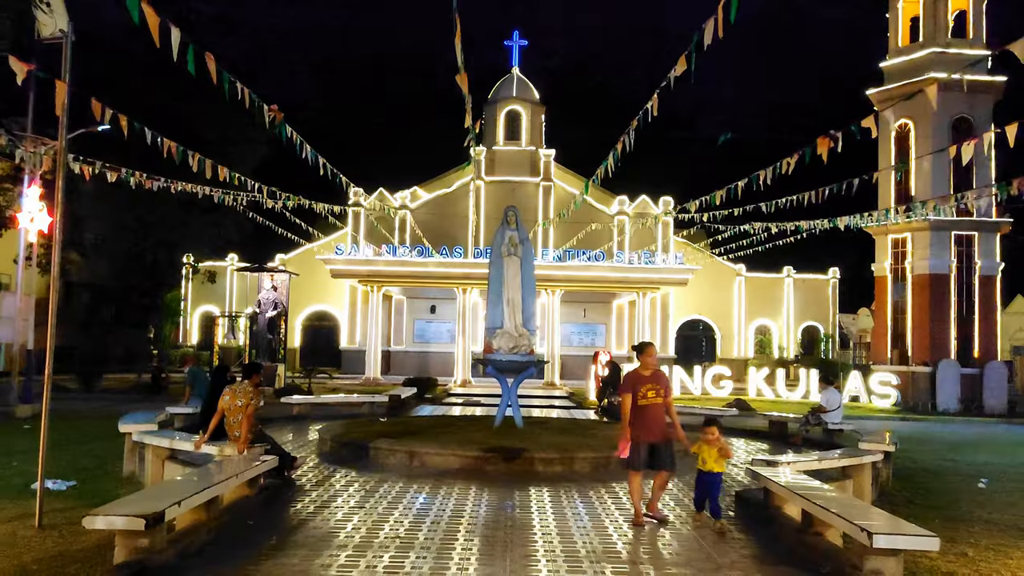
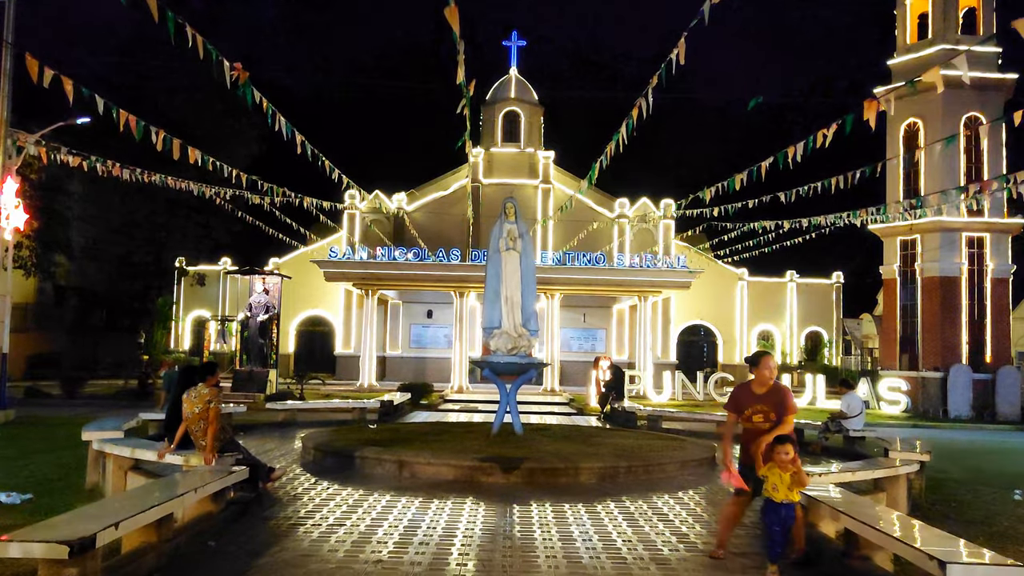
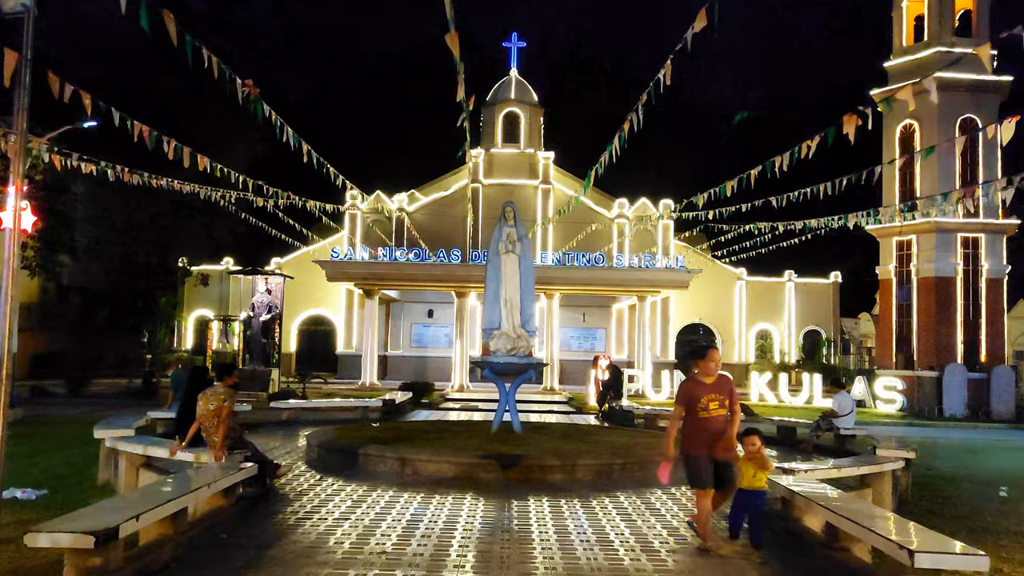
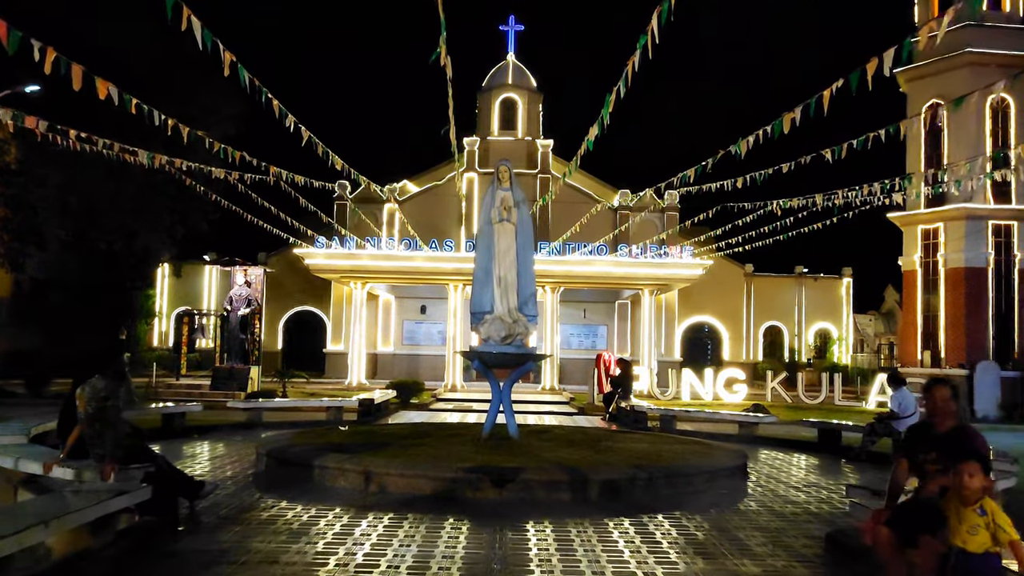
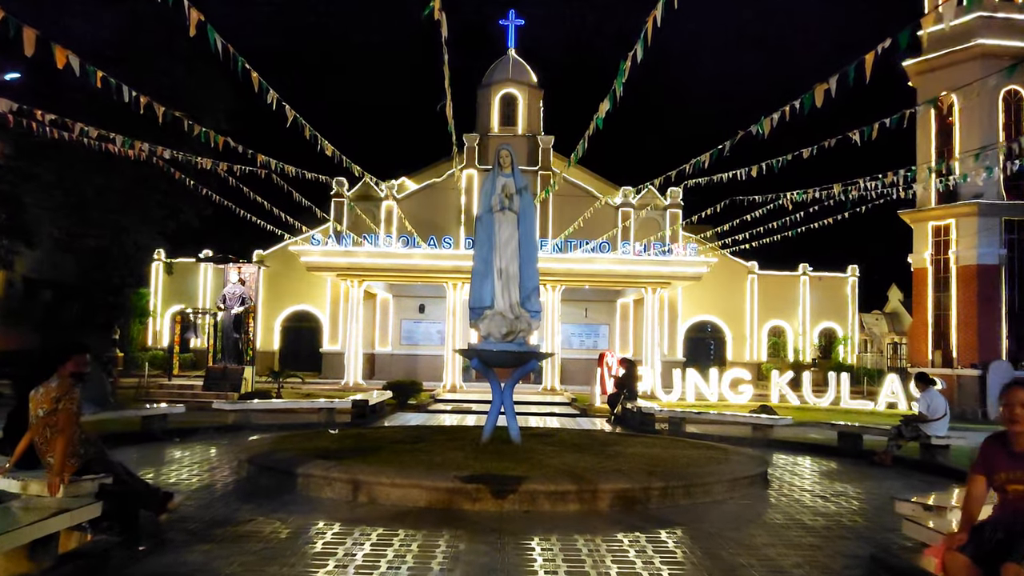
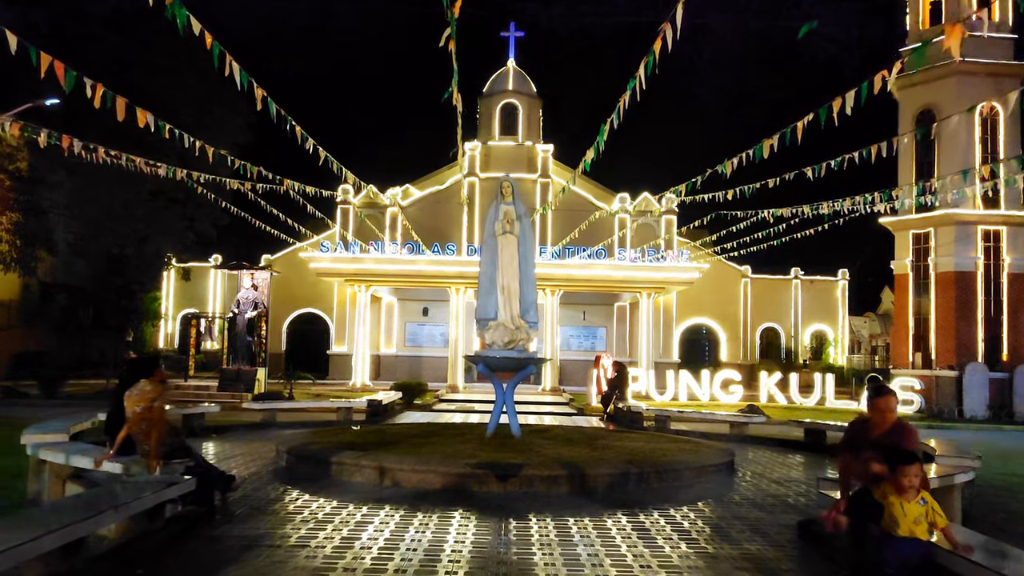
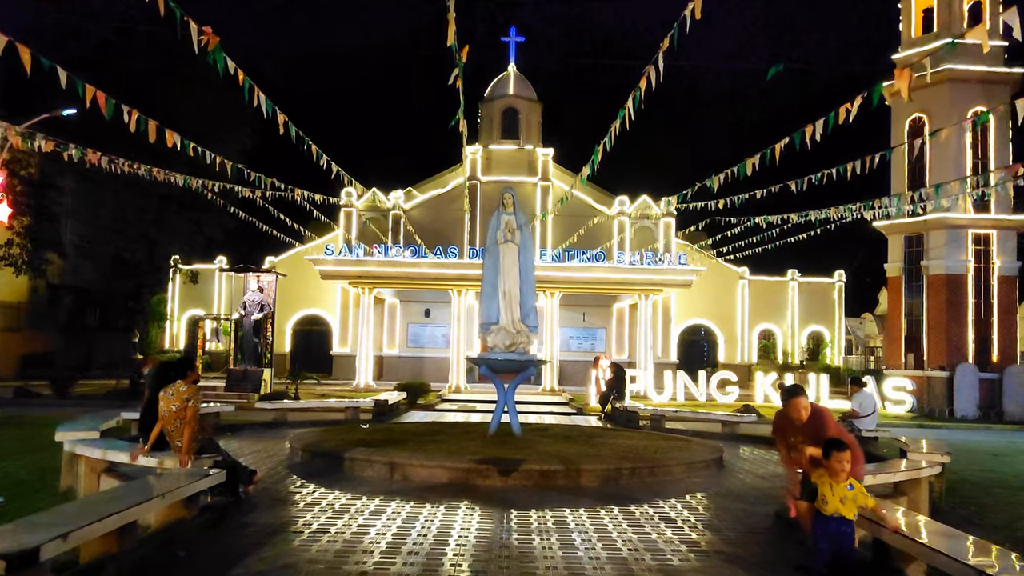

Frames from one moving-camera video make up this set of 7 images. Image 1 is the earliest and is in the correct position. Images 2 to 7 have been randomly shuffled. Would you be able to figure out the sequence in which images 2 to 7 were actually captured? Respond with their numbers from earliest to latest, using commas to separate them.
3, 2, 7, 6, 4, 5
